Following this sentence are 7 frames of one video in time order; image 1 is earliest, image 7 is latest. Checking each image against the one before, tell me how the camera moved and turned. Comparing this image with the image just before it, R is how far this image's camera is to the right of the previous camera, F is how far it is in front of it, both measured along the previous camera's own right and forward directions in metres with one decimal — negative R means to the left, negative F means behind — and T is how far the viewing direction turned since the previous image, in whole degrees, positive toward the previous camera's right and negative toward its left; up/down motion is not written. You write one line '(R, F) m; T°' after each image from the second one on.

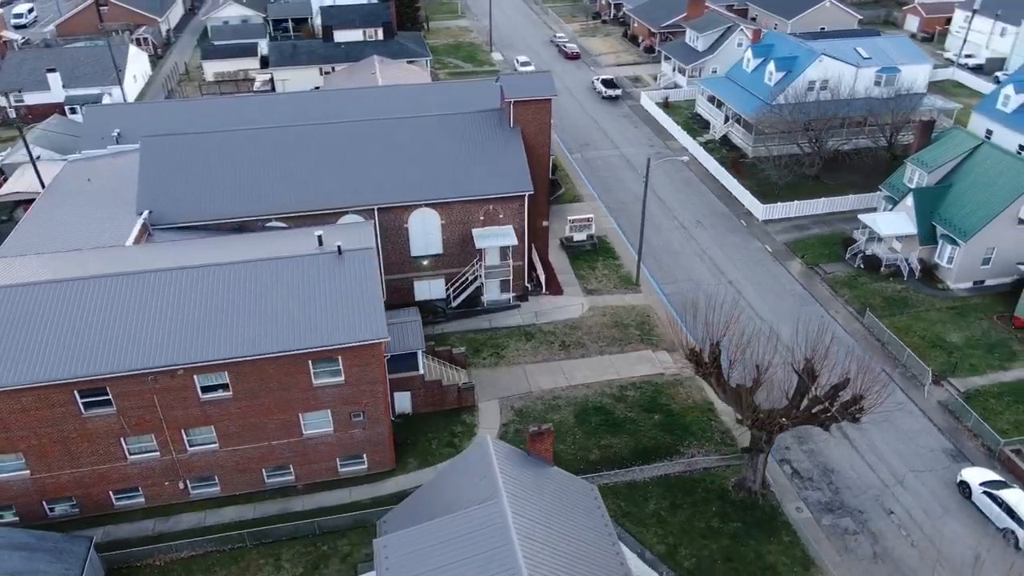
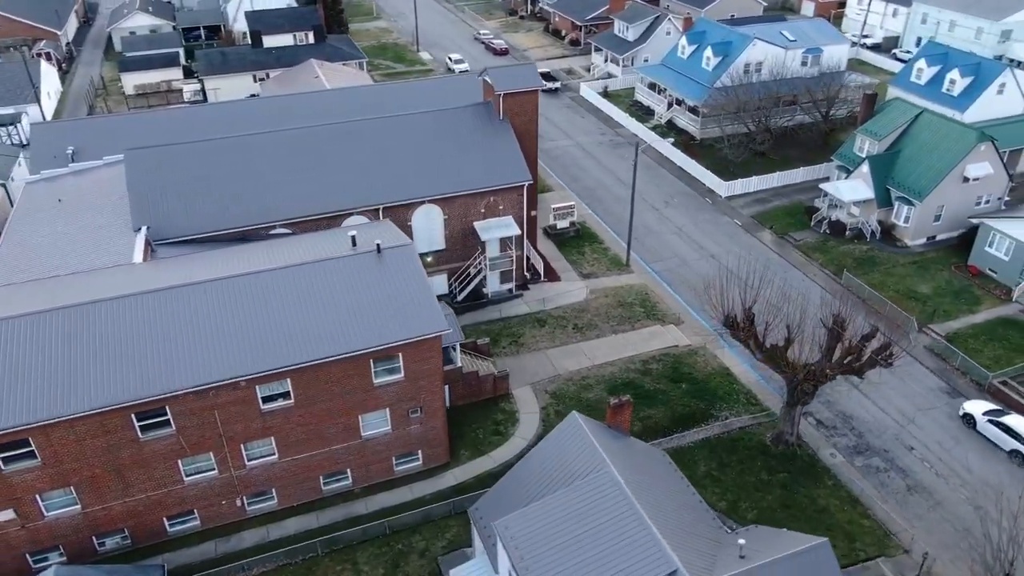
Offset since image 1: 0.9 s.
(-5.1, -0.2) m; +8°
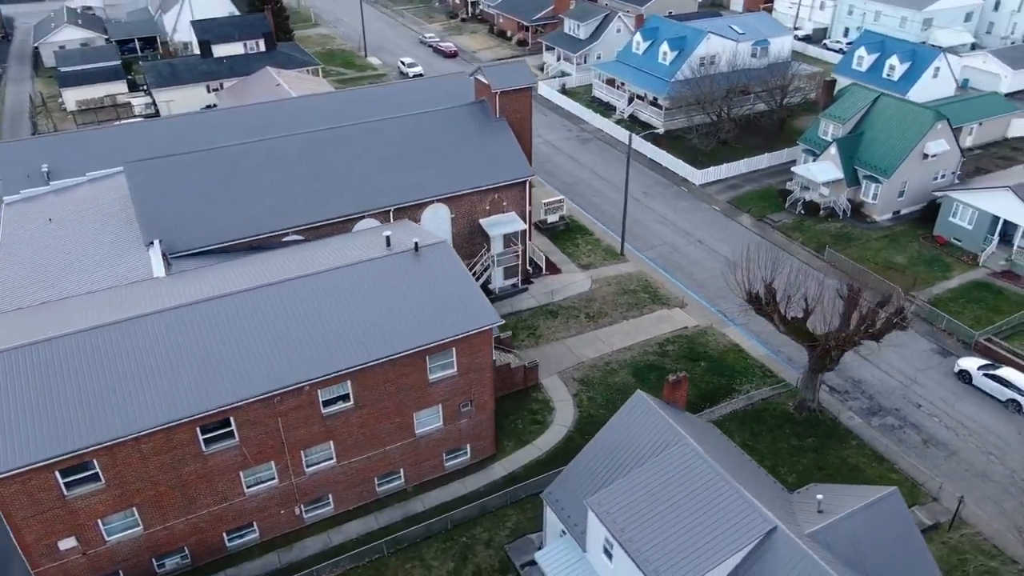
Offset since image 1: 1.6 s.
(-4.1, -0.3) m; +6°
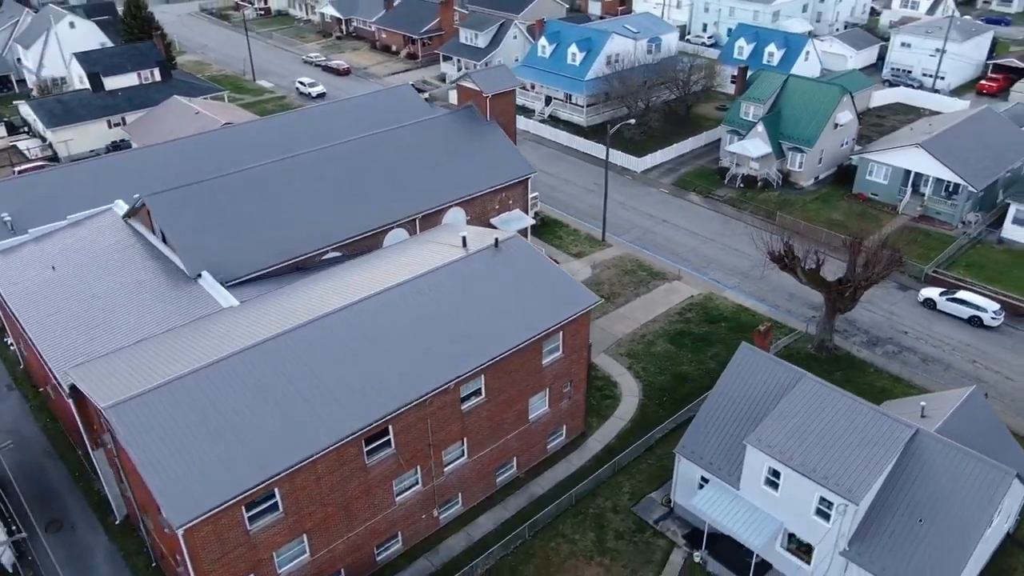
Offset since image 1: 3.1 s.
(-8.9, -0.4) m; +13°
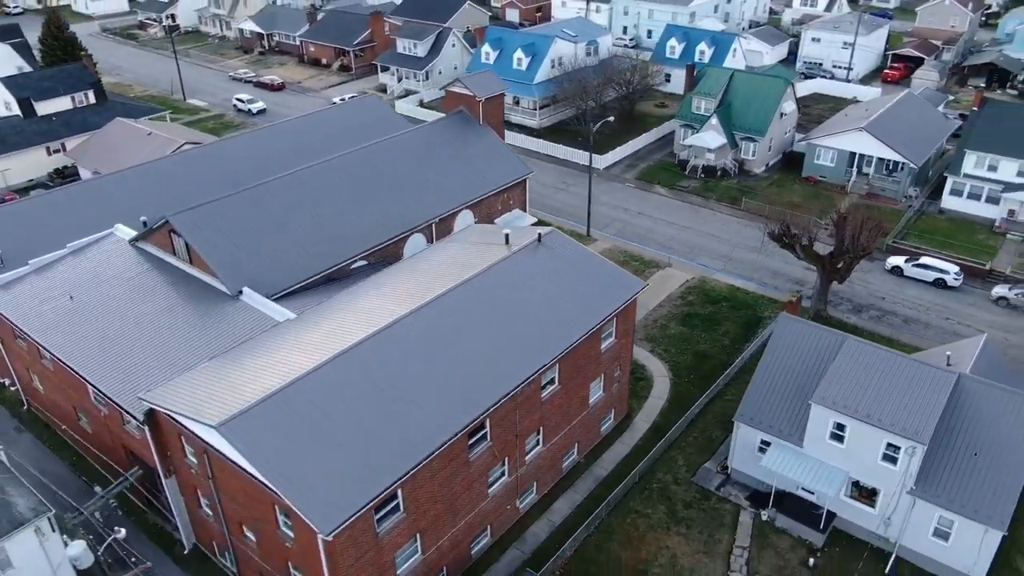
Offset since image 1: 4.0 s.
(-5.5, -0.5) m; +8°
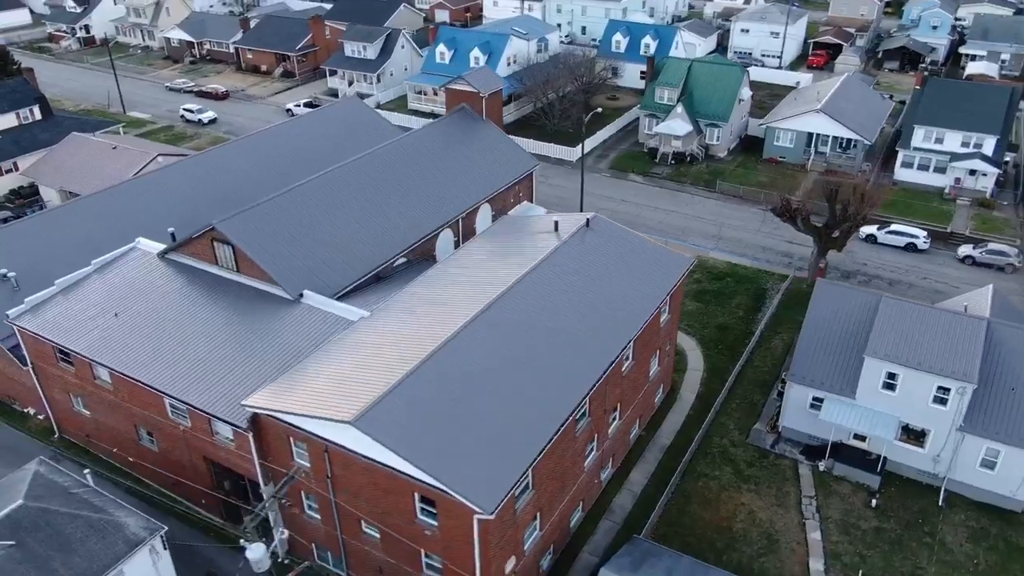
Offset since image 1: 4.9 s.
(-5.7, -0.5) m; +7°
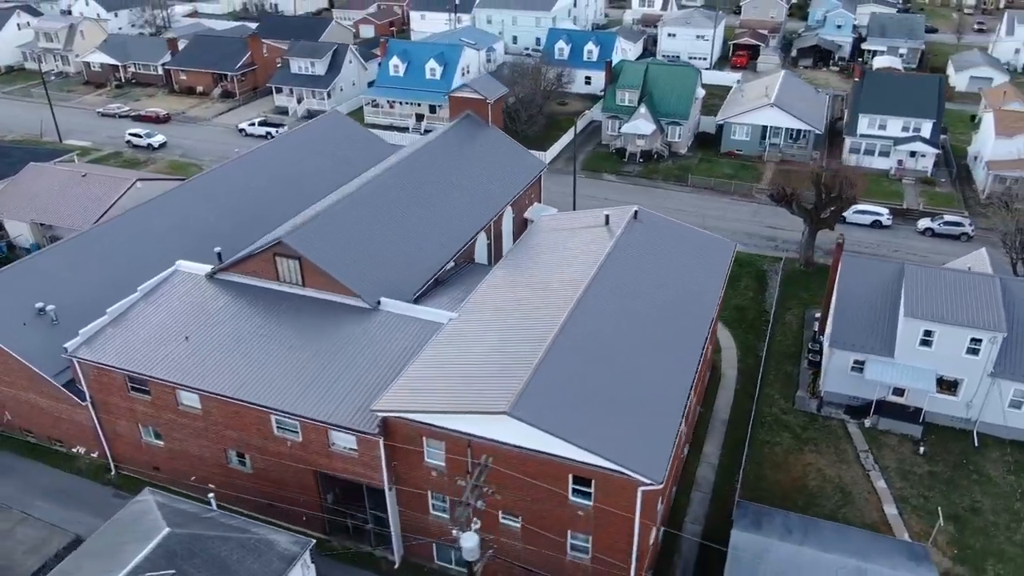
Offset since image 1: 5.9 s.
(-6.5, -0.5) m; +8°
